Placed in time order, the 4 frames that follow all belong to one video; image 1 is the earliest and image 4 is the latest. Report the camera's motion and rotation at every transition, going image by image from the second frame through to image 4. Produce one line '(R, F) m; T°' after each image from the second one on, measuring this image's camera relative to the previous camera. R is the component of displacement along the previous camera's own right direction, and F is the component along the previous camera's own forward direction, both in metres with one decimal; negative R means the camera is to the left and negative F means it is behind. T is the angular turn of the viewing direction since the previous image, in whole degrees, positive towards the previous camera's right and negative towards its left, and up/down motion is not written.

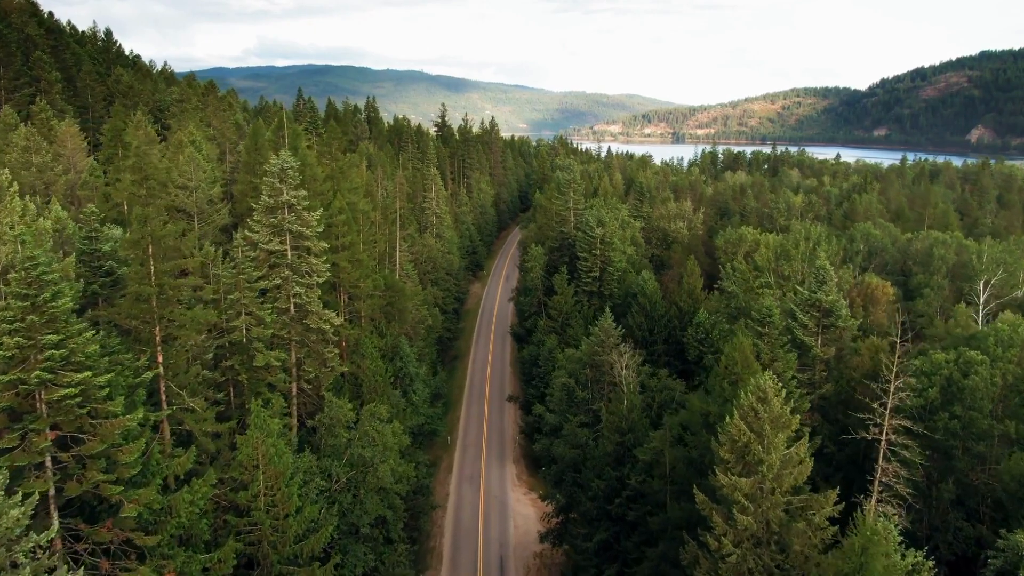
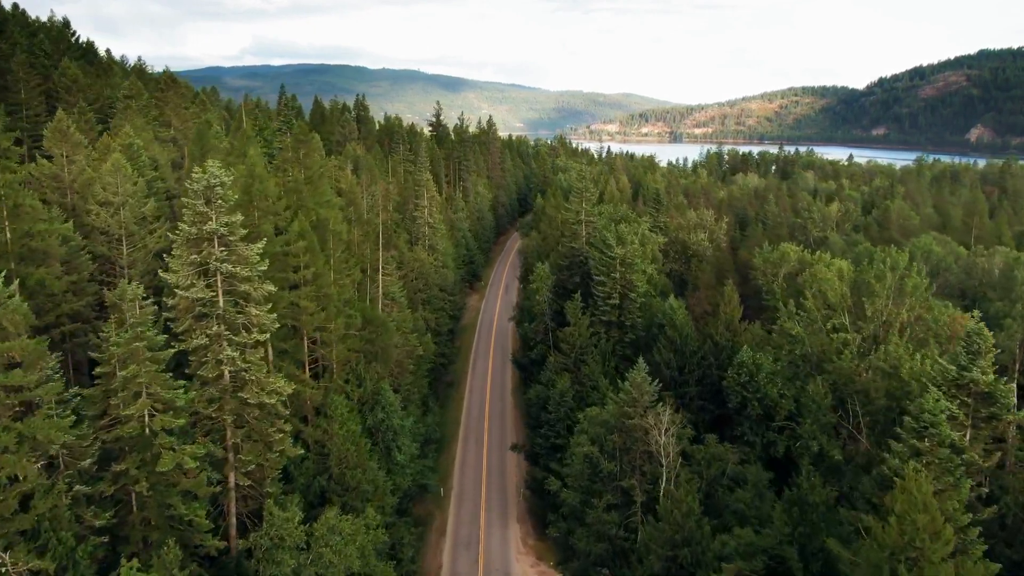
(-0.6, +9.4) m; 0°
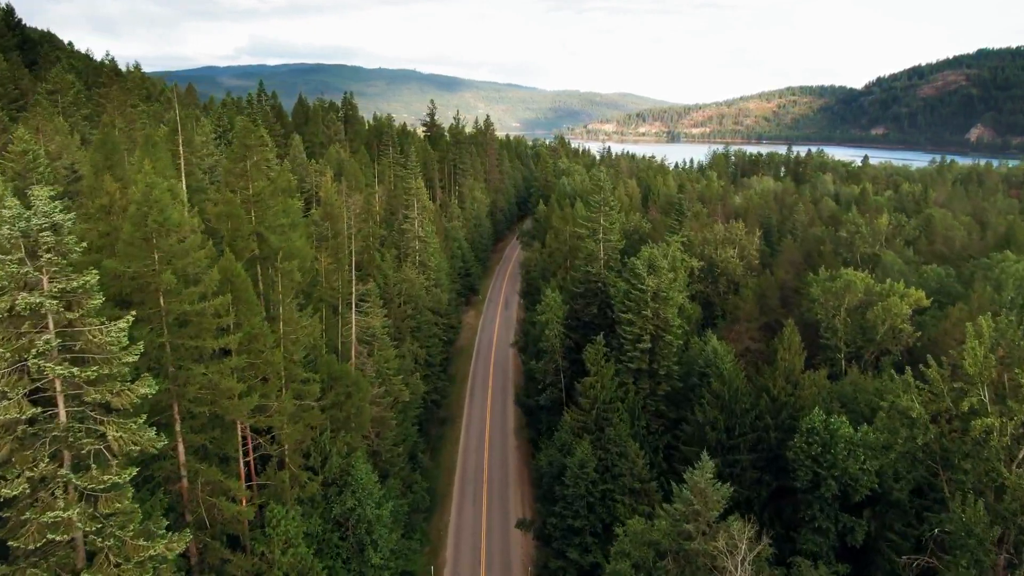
(-0.6, +10.1) m; 0°
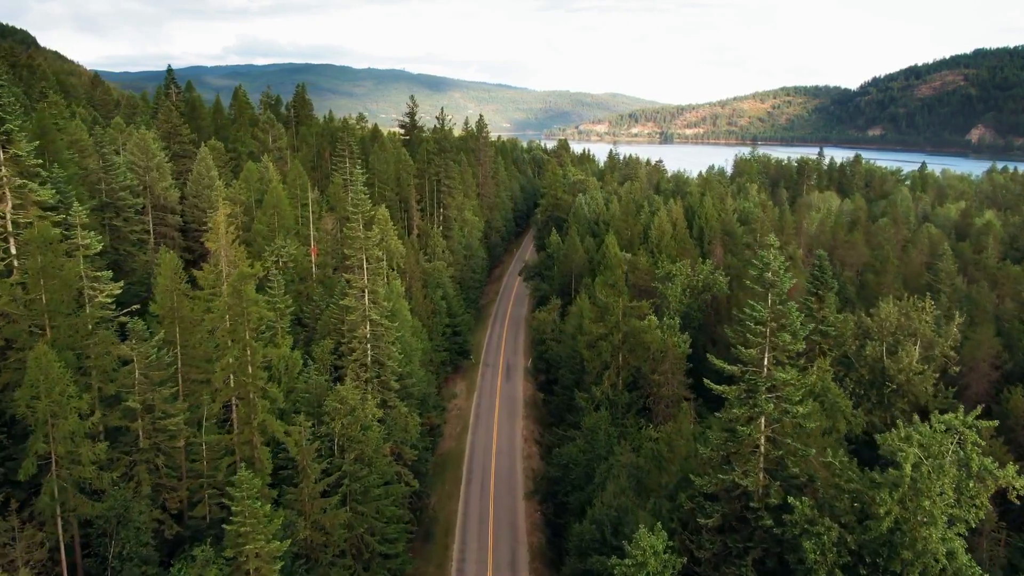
(-1.8, +30.5) m; +1°
